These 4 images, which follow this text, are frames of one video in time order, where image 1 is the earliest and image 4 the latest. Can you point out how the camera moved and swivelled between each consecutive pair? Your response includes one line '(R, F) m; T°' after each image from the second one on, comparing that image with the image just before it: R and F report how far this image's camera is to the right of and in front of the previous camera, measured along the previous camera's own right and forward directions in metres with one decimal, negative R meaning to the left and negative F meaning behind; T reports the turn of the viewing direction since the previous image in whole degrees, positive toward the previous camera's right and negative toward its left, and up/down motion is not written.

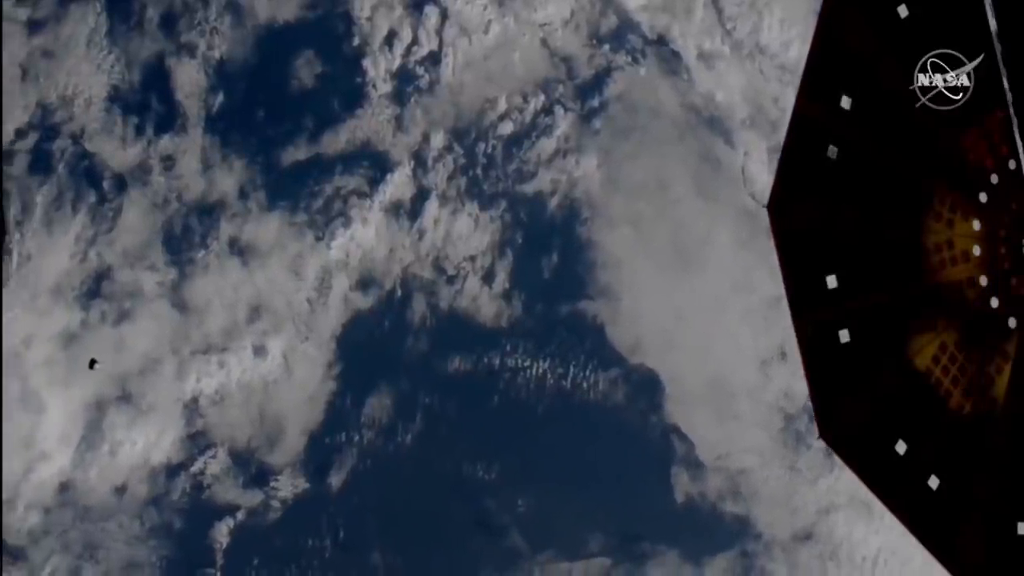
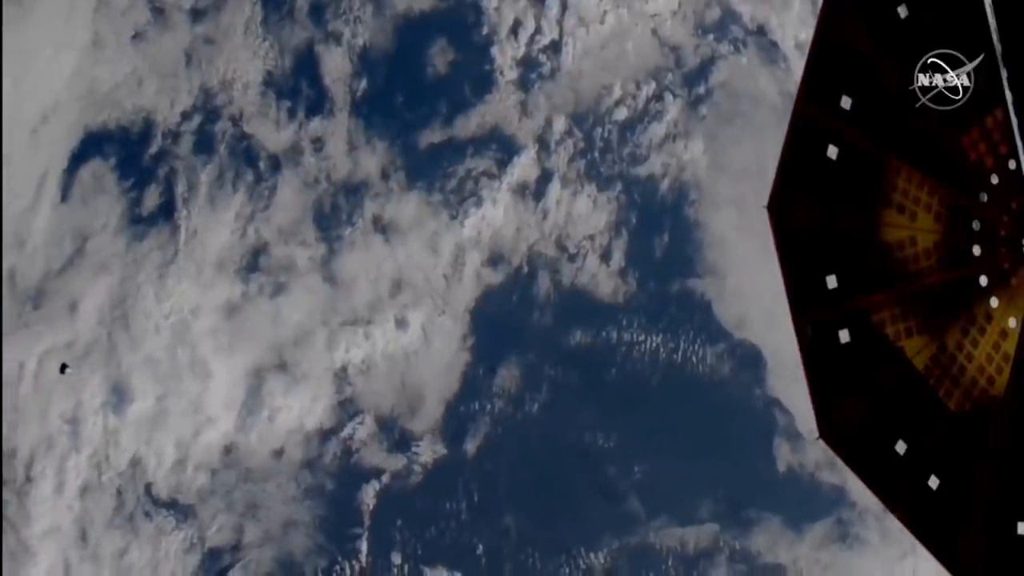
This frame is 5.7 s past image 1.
(+1.9, -4.1) m; -9°
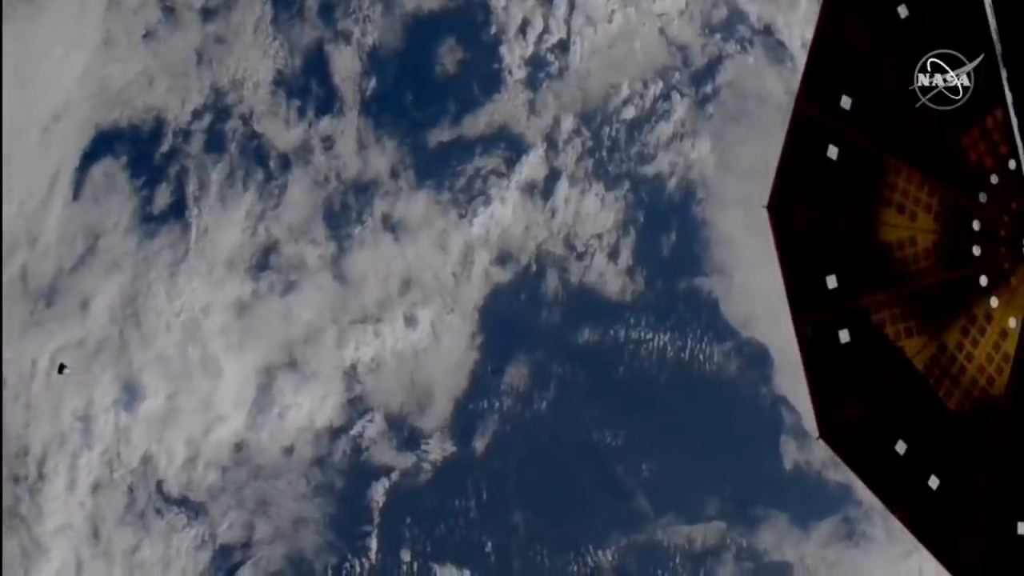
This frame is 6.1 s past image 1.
(+0.1, -0.4) m; -1°
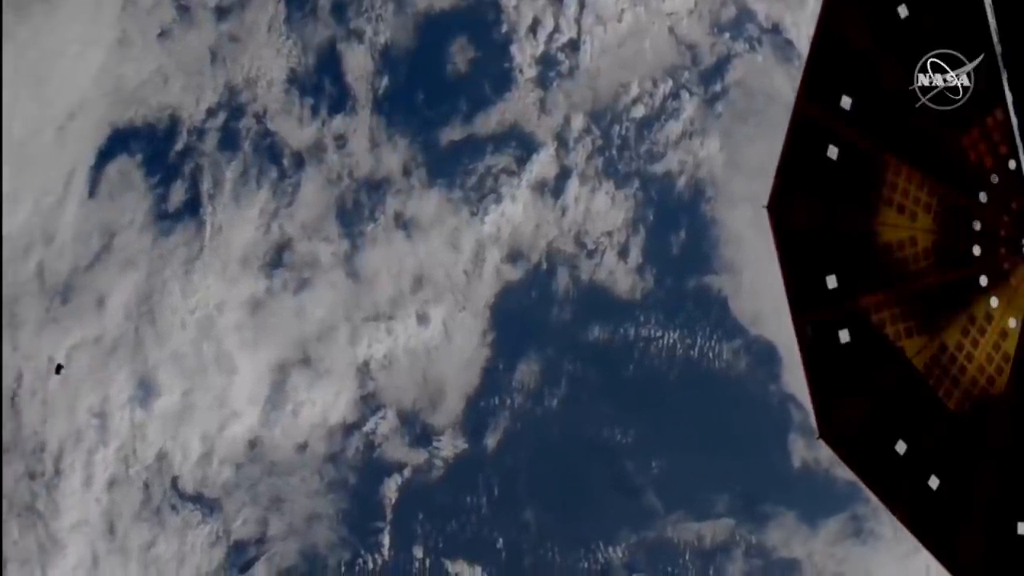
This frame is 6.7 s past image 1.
(+0.2, -0.4) m; -1°
